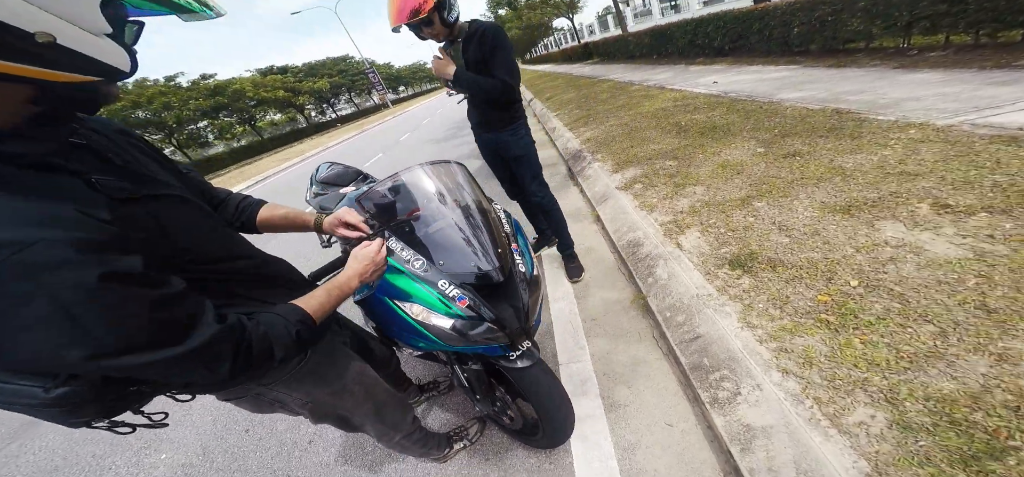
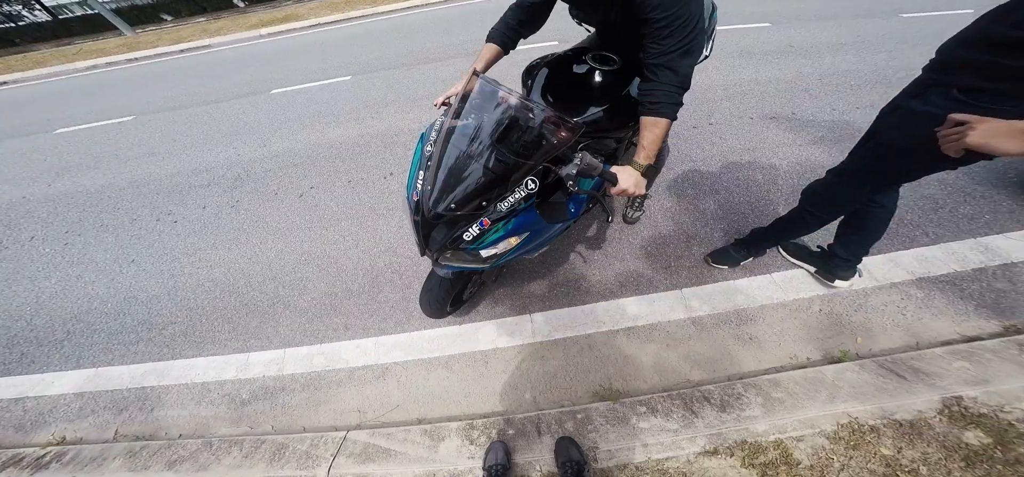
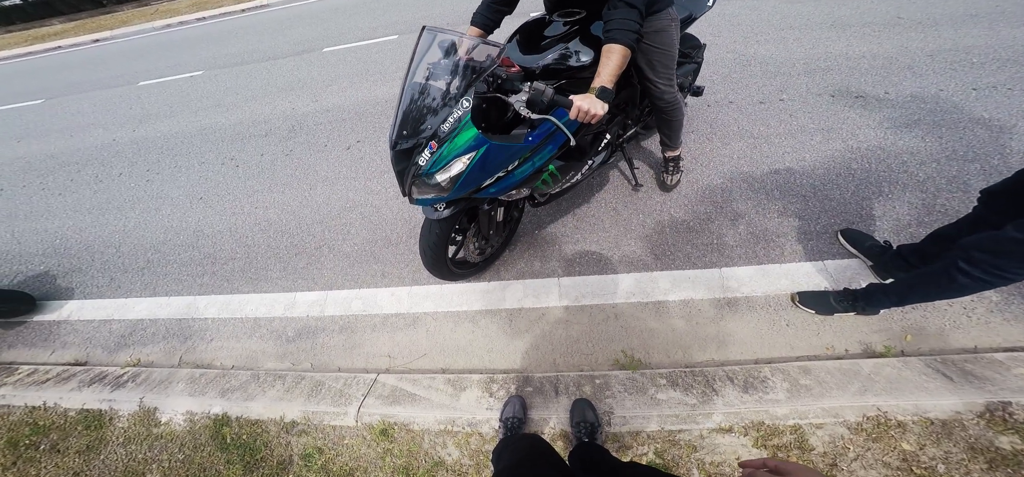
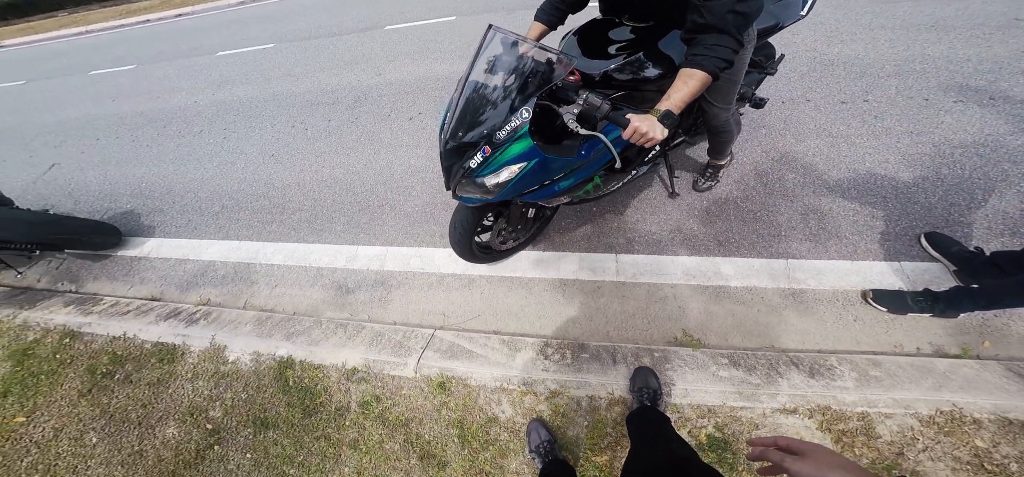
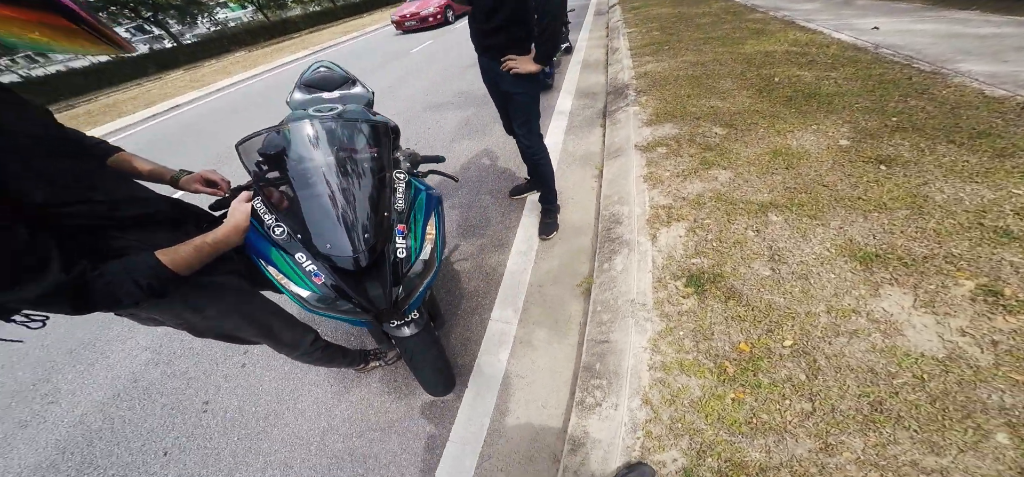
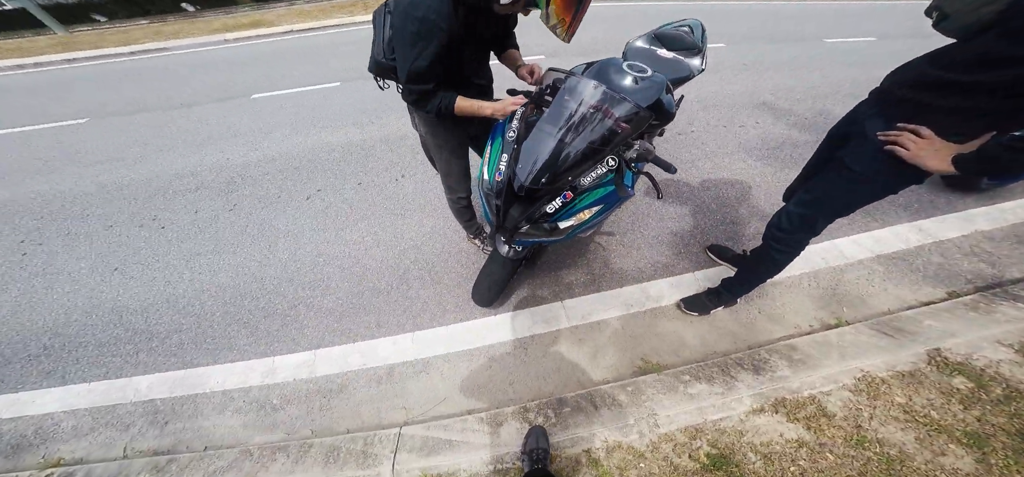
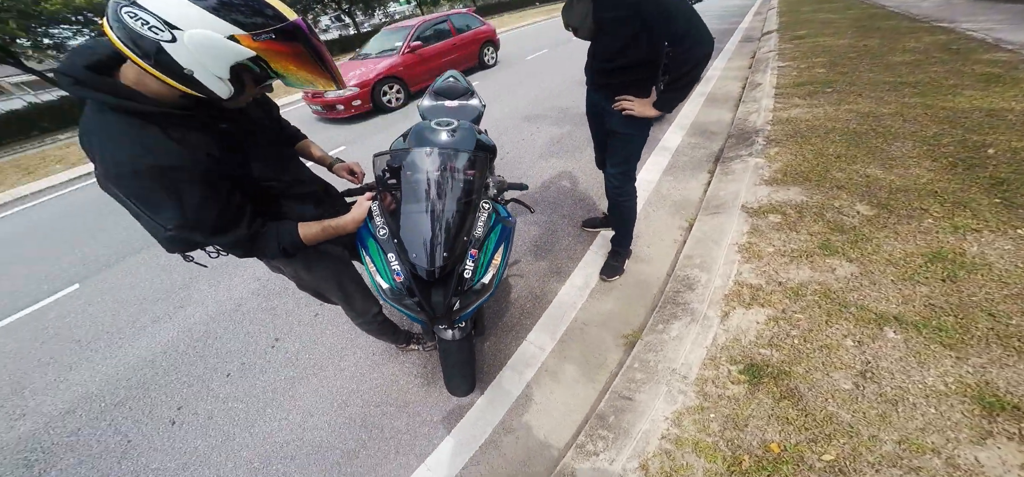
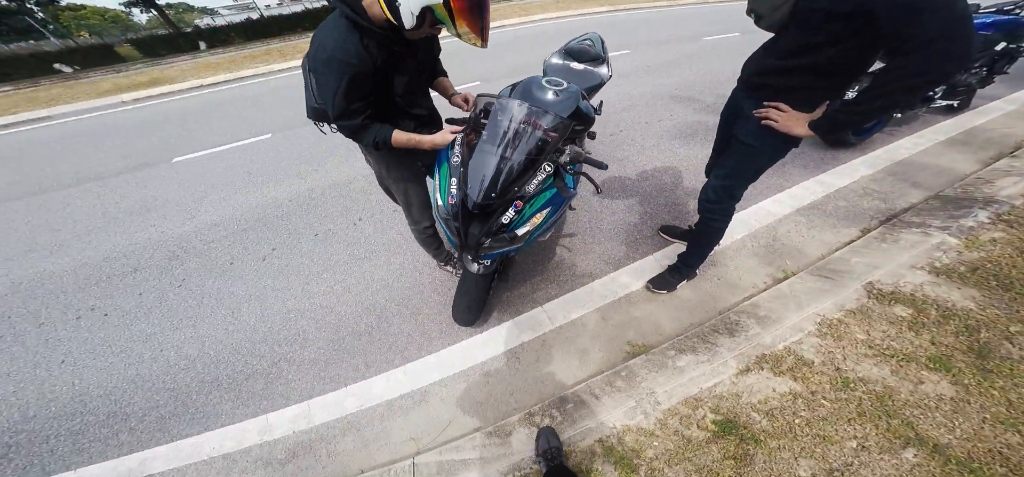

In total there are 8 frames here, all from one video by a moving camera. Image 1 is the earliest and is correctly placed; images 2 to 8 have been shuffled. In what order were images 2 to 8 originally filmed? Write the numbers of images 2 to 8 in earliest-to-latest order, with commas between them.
5, 7, 8, 6, 2, 3, 4
